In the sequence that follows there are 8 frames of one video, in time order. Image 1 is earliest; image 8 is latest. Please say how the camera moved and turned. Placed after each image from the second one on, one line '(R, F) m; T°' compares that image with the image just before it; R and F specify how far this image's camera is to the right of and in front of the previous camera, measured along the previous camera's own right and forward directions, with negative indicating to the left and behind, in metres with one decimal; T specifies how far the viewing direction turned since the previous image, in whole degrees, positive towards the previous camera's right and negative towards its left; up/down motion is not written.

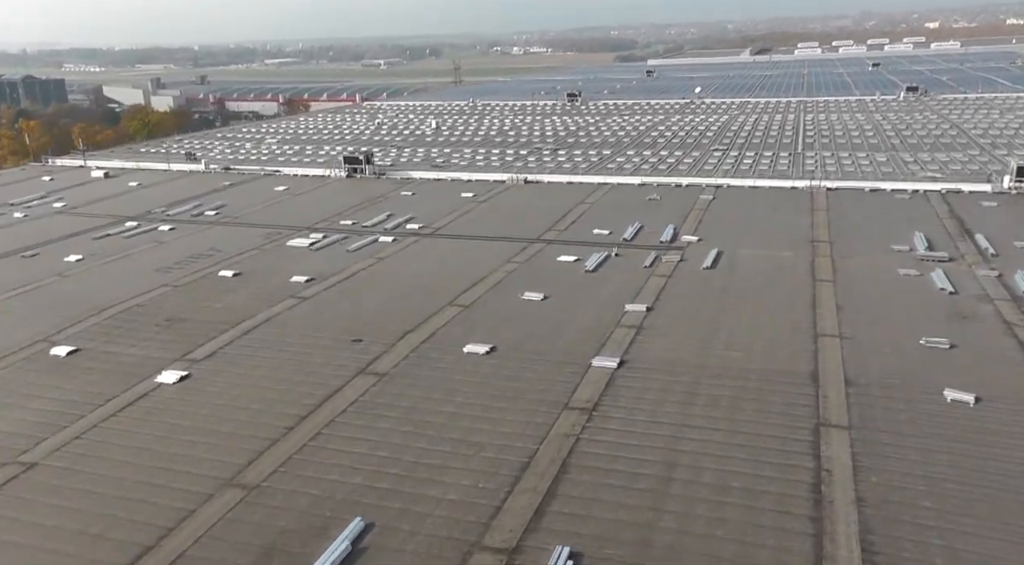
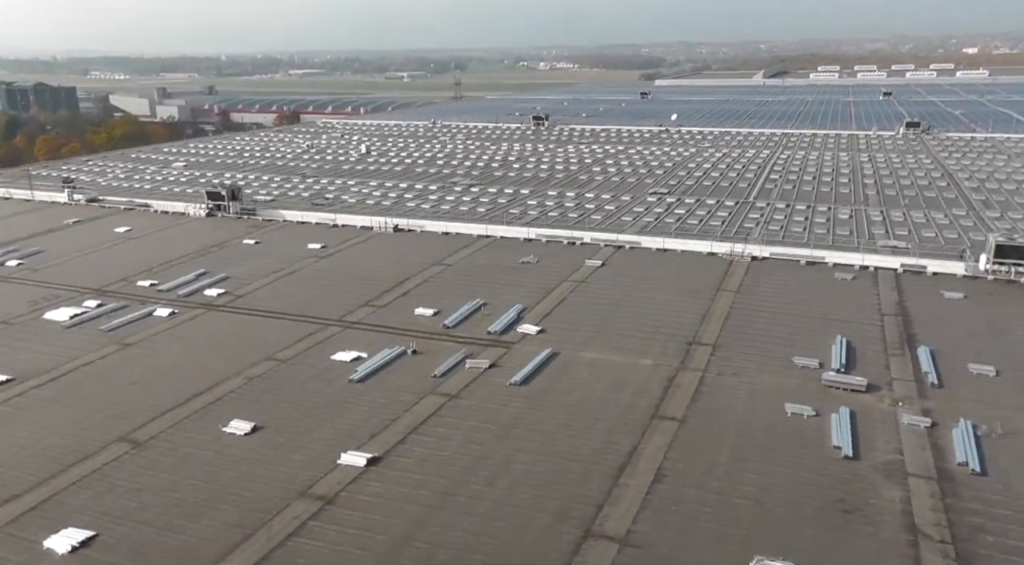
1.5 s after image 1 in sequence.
(+5.1, +6.0) m; -2°
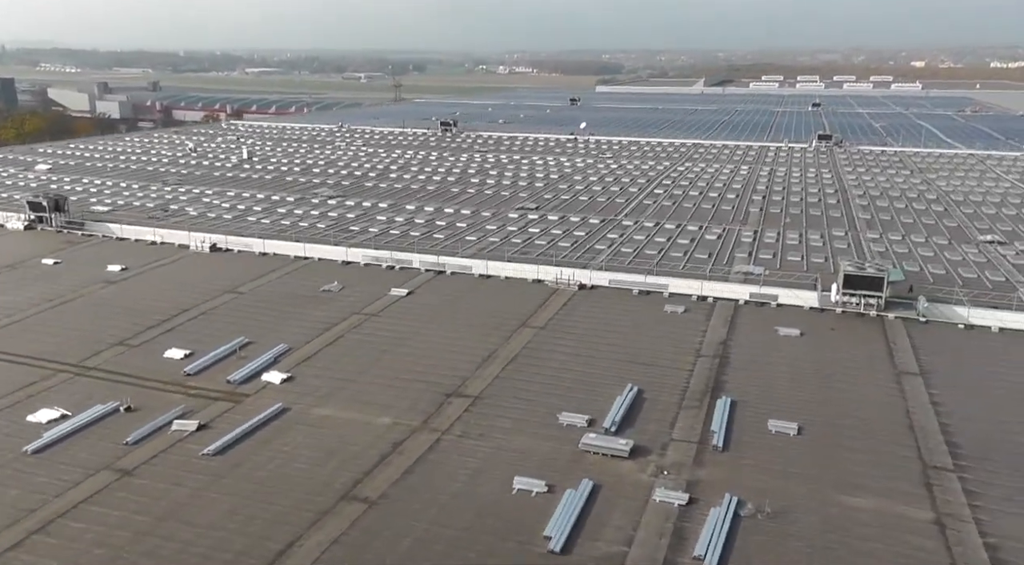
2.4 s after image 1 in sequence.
(+3.9, +2.3) m; +2°
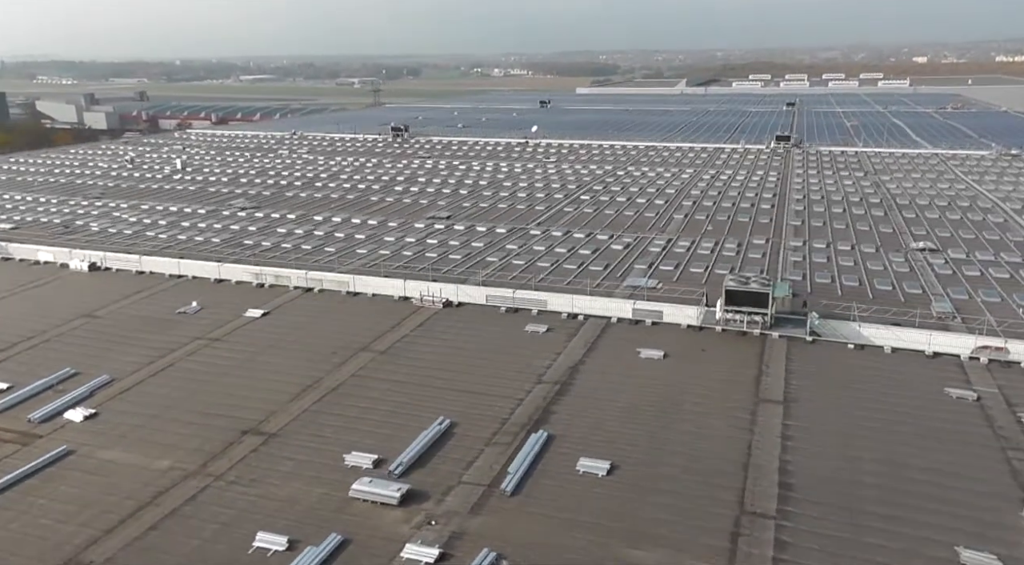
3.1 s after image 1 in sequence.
(+3.3, +1.3) m; -1°
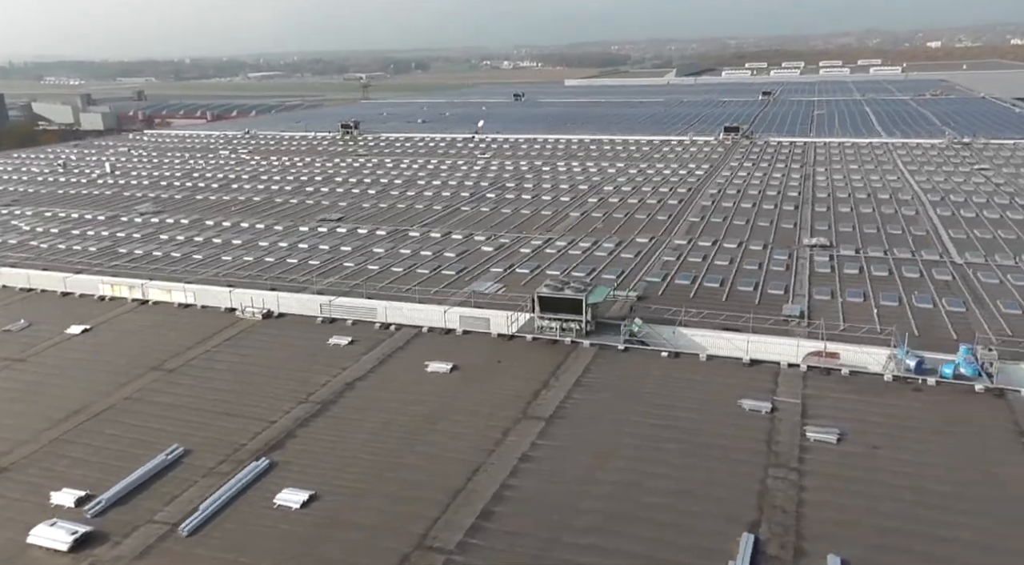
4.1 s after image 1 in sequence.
(+4.5, +0.9) m; -1°
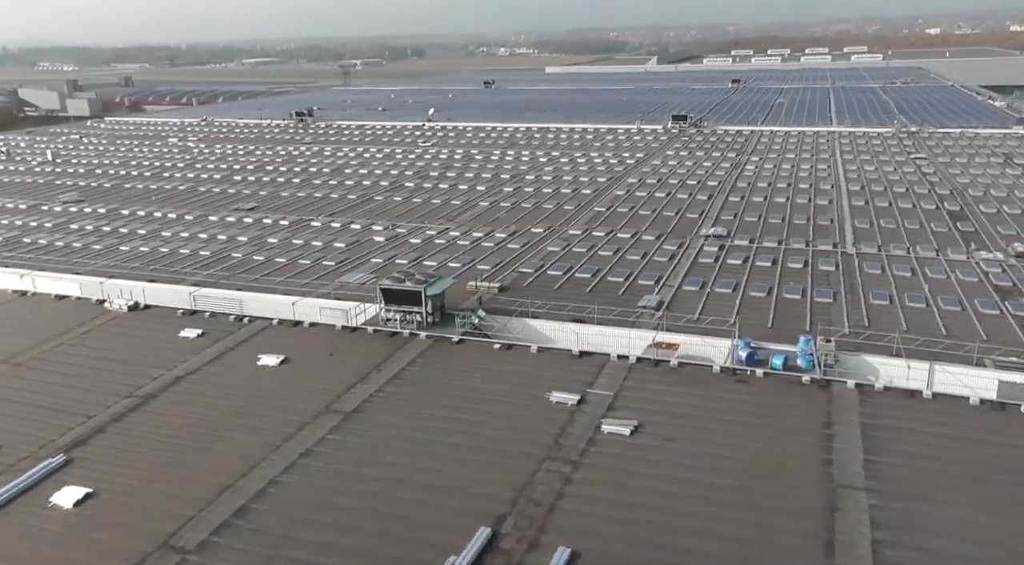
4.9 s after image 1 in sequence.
(+3.3, +0.1) m; 0°
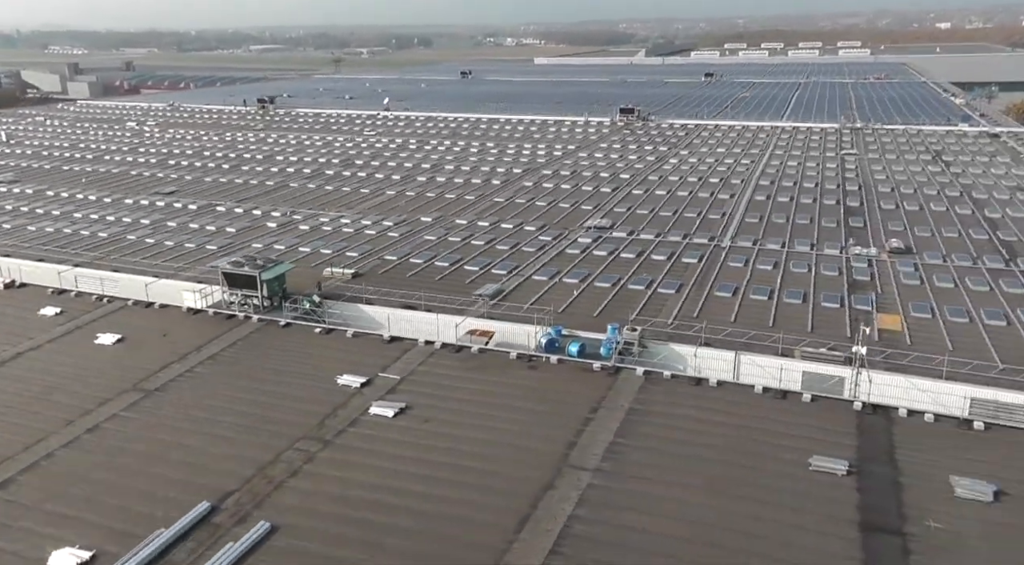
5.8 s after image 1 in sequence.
(+3.8, -0.5) m; -1°
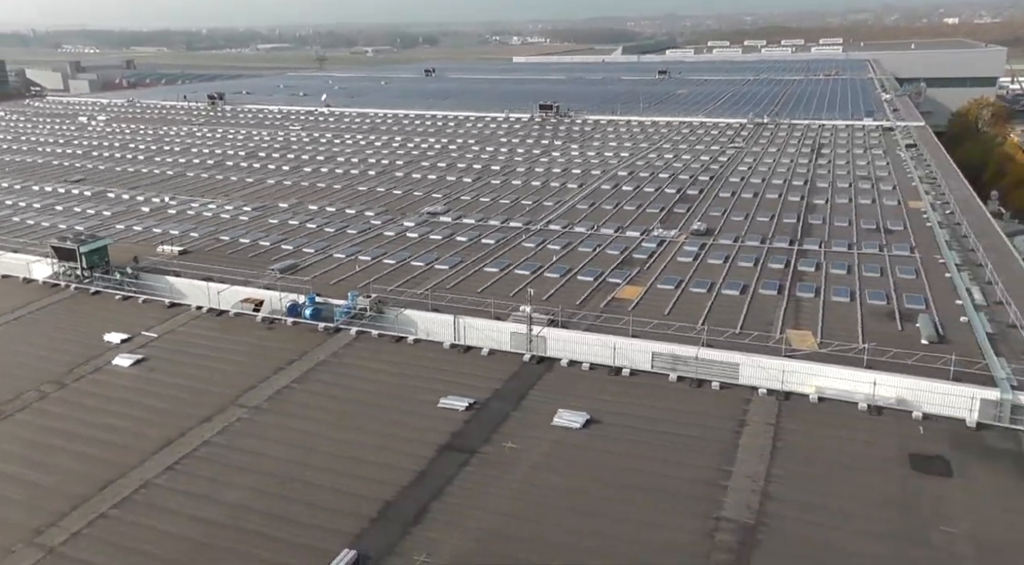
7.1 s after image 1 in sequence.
(+5.6, -2.1) m; -1°
